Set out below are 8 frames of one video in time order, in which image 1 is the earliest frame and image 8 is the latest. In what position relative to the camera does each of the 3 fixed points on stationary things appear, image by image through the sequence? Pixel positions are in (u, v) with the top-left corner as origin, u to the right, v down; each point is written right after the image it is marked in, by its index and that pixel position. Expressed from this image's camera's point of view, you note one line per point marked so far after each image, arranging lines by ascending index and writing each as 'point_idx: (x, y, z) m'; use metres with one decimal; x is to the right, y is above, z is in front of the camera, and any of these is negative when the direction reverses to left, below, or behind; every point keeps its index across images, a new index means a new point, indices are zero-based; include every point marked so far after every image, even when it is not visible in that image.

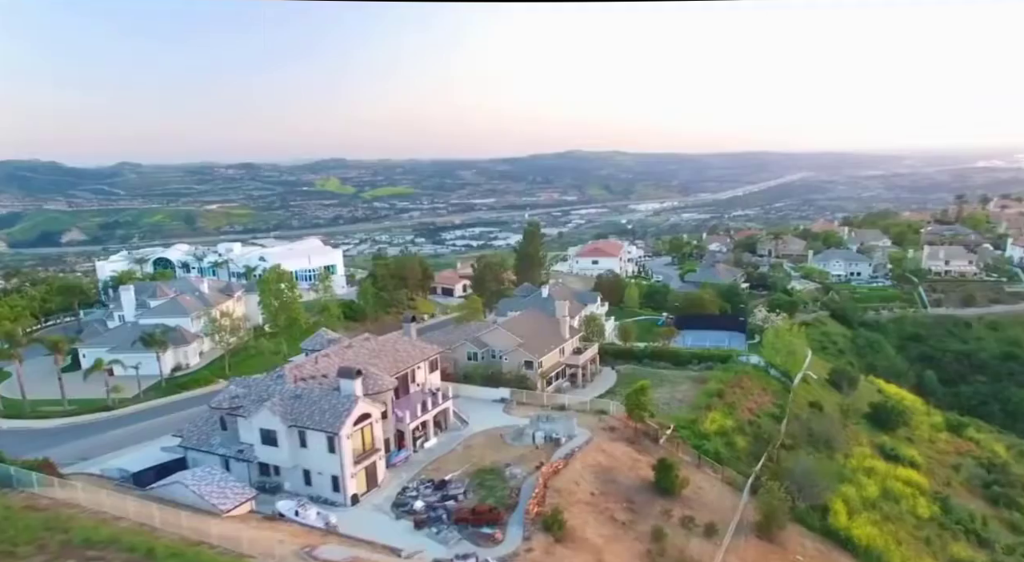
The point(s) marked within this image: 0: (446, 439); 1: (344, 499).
0: (-2.0, -4.8, +19.4) m
1: (-4.0, -5.2, +15.6) m
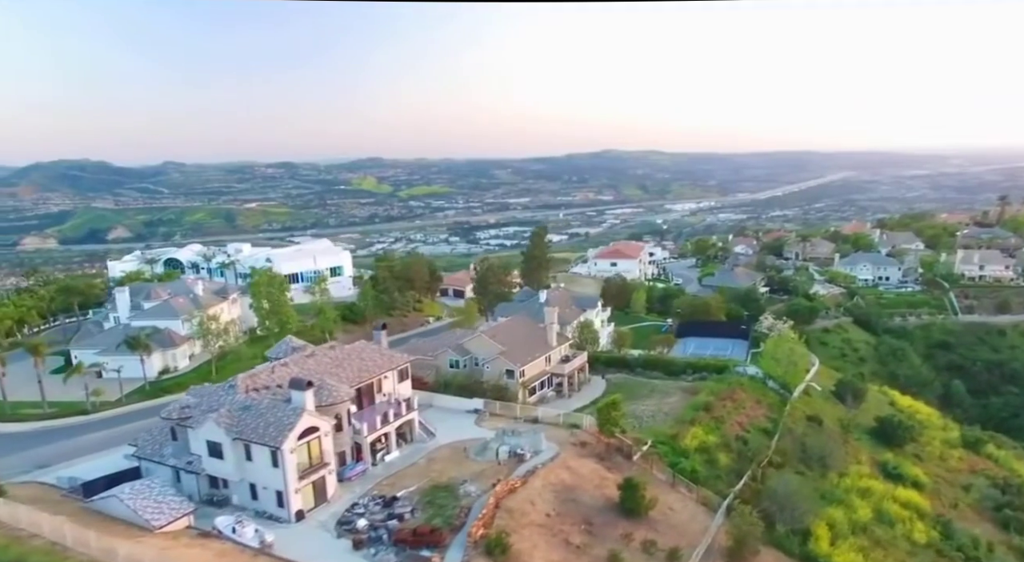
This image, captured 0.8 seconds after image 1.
0: (-3.0, -5.0, +18.9) m
1: (-5.2, -5.4, +15.1) m
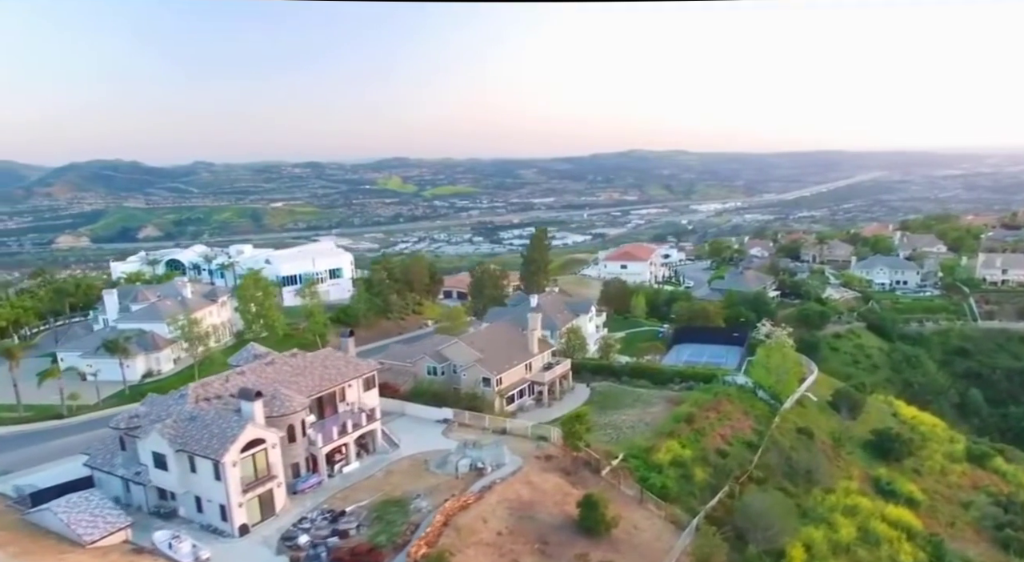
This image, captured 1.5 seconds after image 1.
0: (-4.1, -5.2, +18.4) m
1: (-6.4, -5.6, +14.7) m
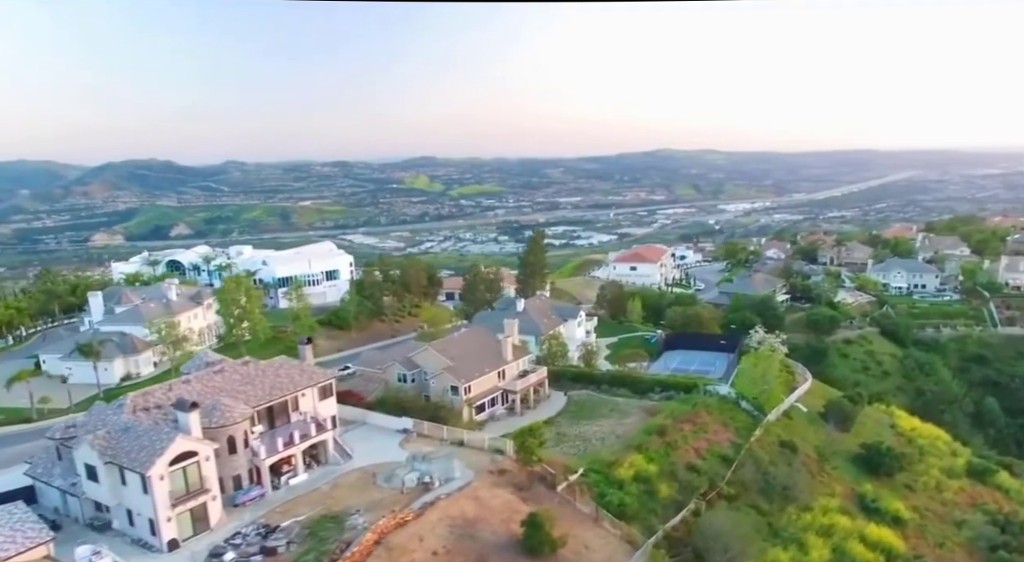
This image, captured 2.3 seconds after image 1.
0: (-5.4, -5.4, +18.0) m
1: (-7.8, -5.8, +14.4) m
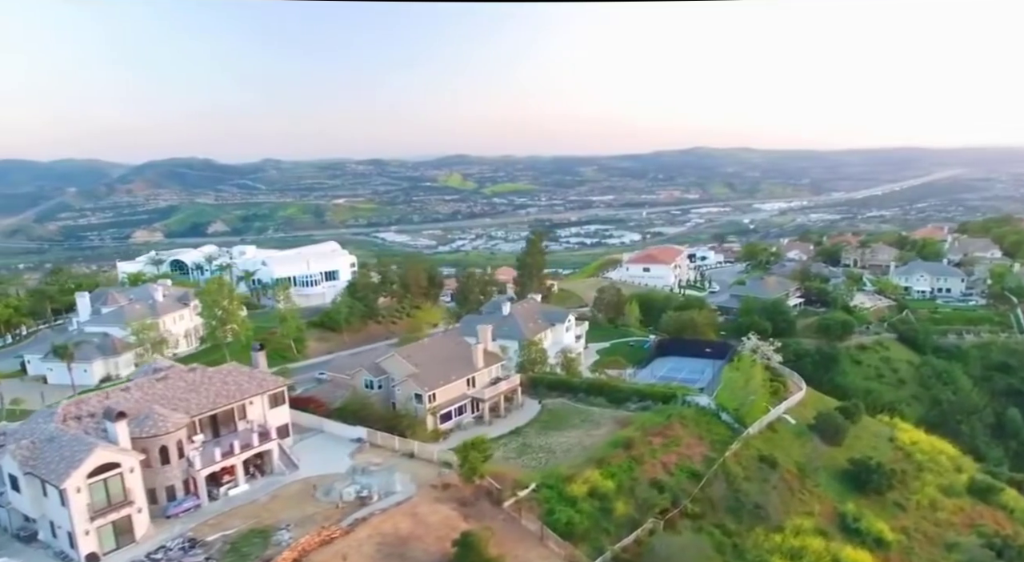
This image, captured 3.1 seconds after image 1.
0: (-6.9, -5.6, +17.6) m
1: (-9.5, -6.0, +14.1) m
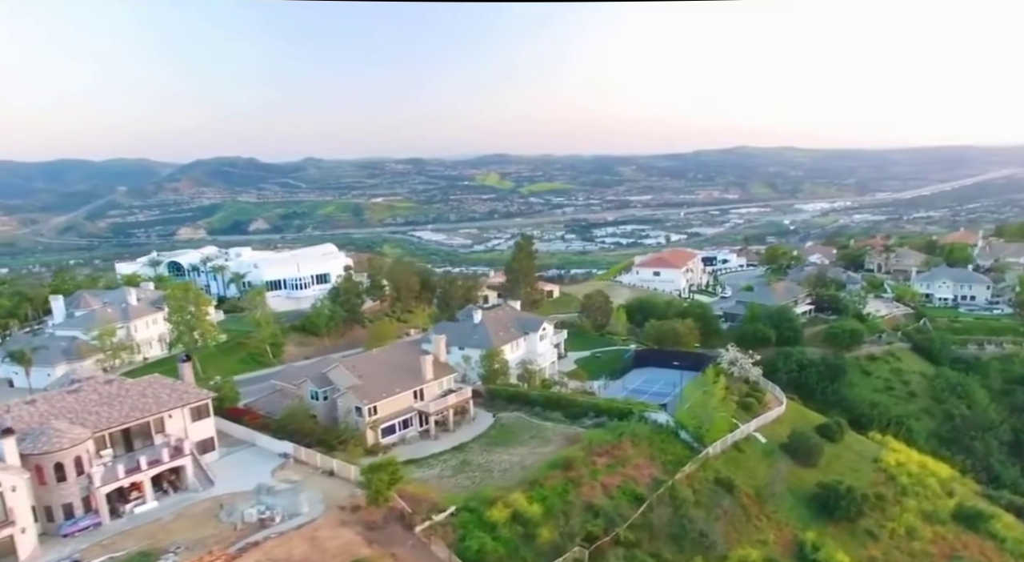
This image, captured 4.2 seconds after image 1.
0: (-9.1, -5.9, +17.2) m
1: (-11.9, -6.3, +13.8) m
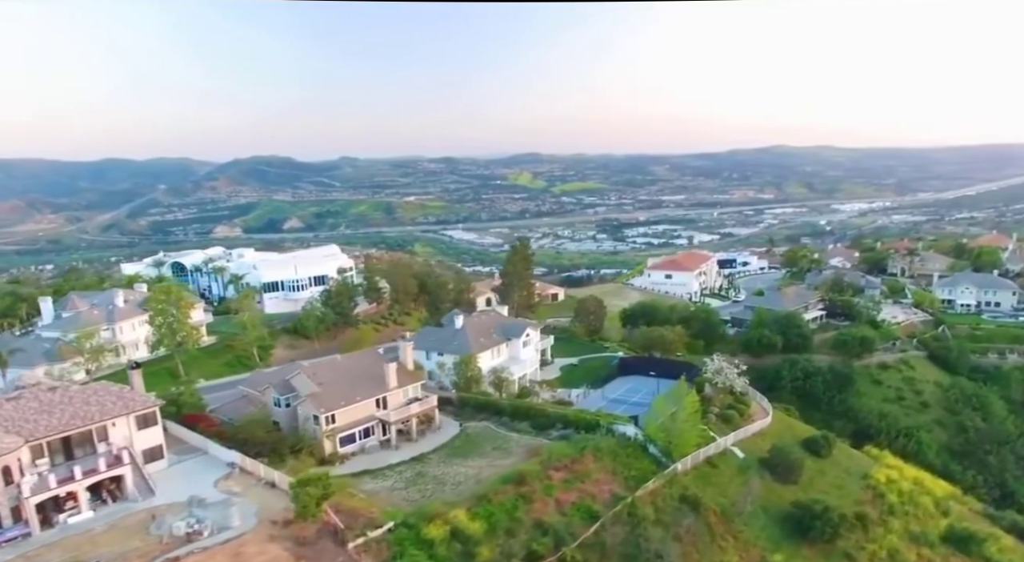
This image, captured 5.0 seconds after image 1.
0: (-10.7, -6.1, +17.1) m
1: (-13.6, -6.5, +13.8) m
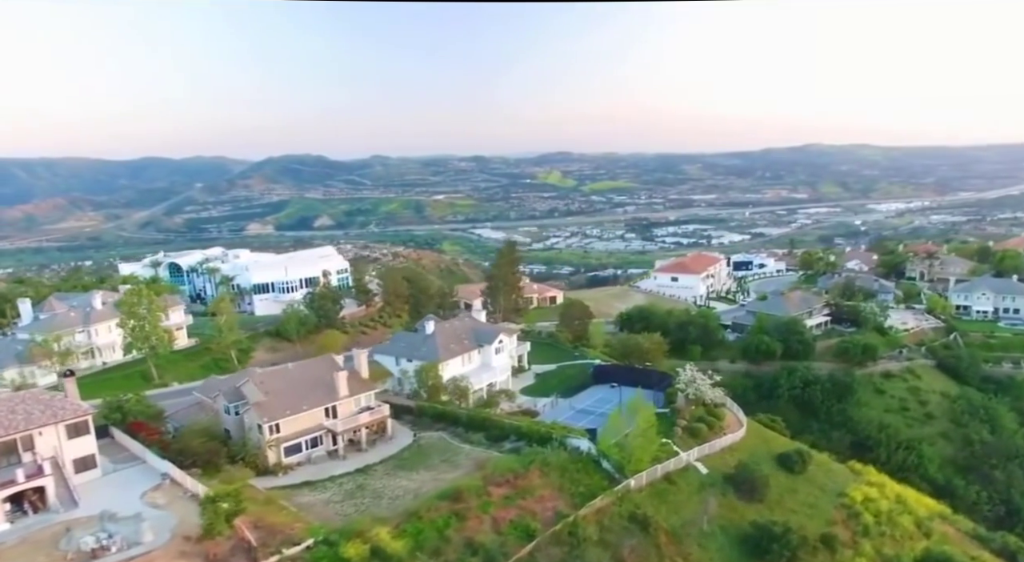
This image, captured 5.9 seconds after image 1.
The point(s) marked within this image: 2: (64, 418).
0: (-12.7, -6.3, +17.0) m
1: (-15.8, -6.7, +13.8) m
2: (-12.8, -3.9, +18.5) m
